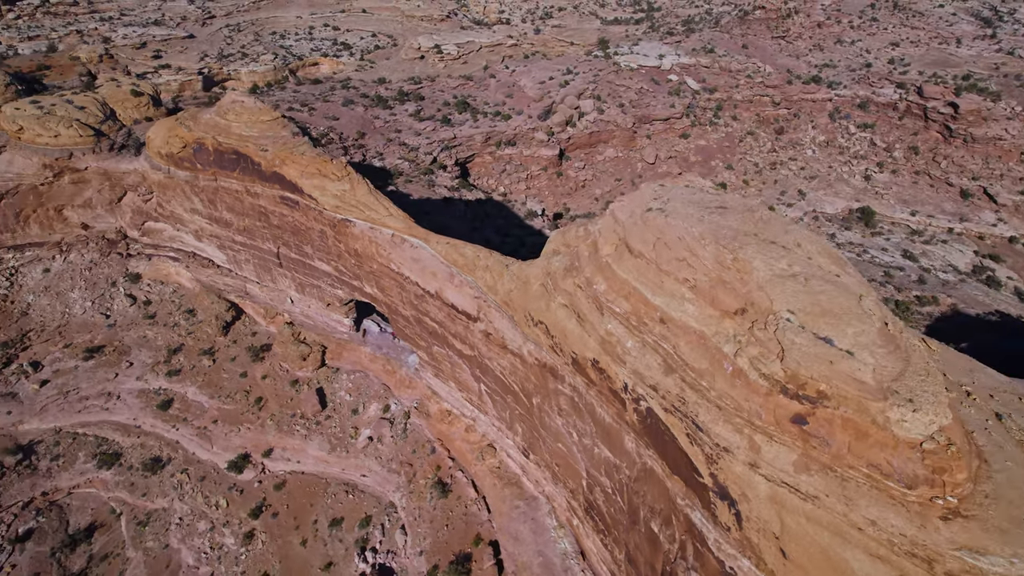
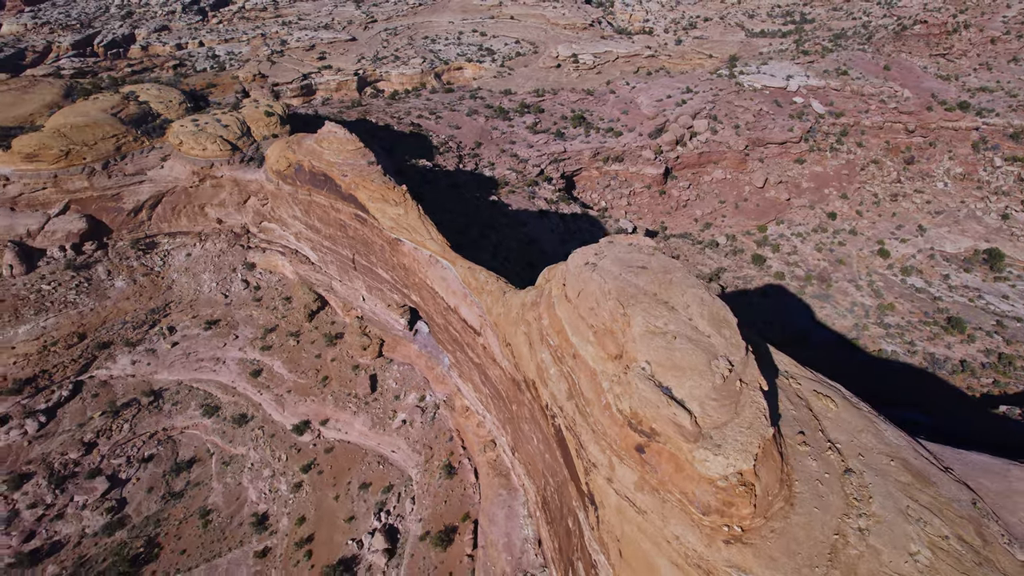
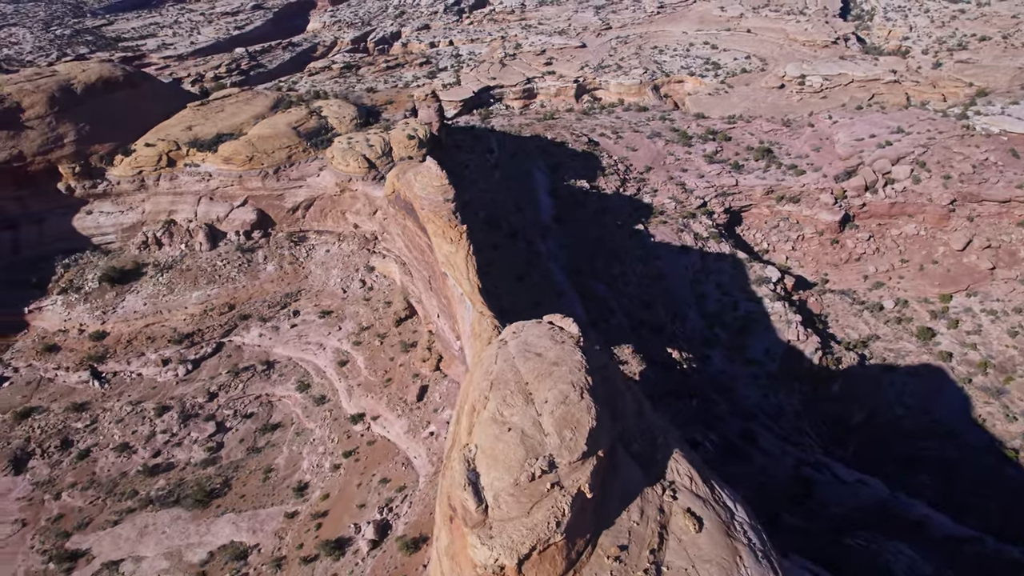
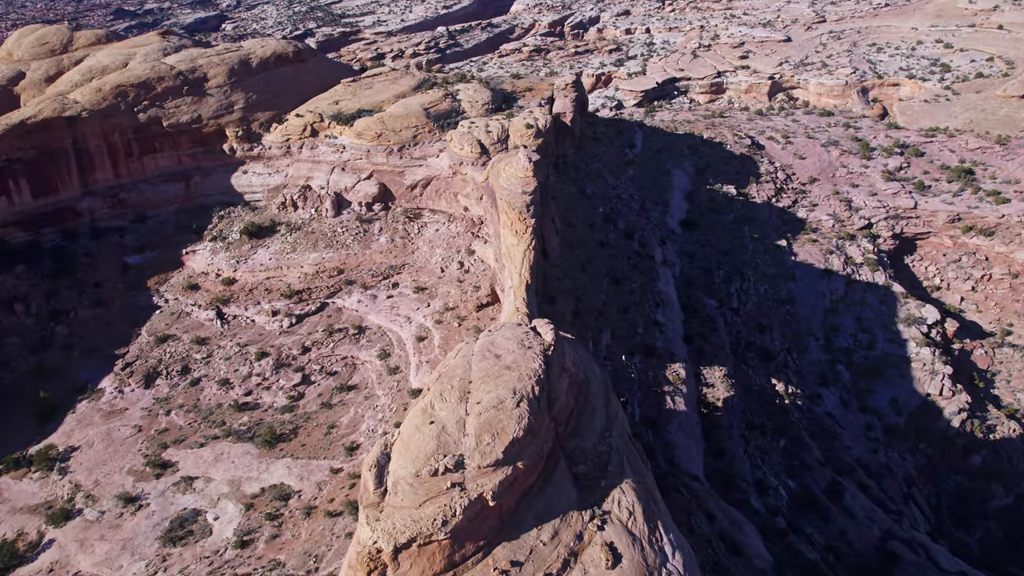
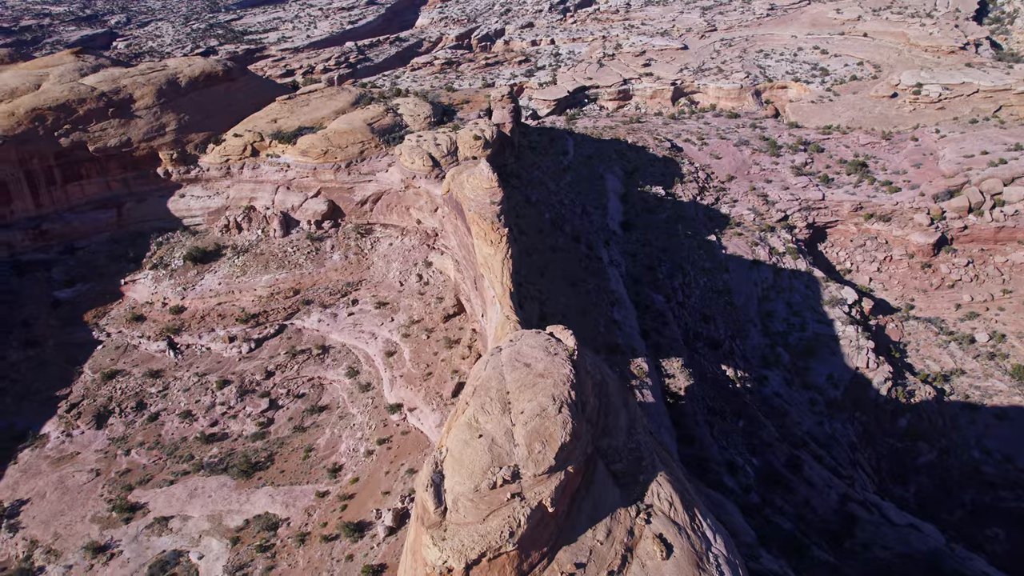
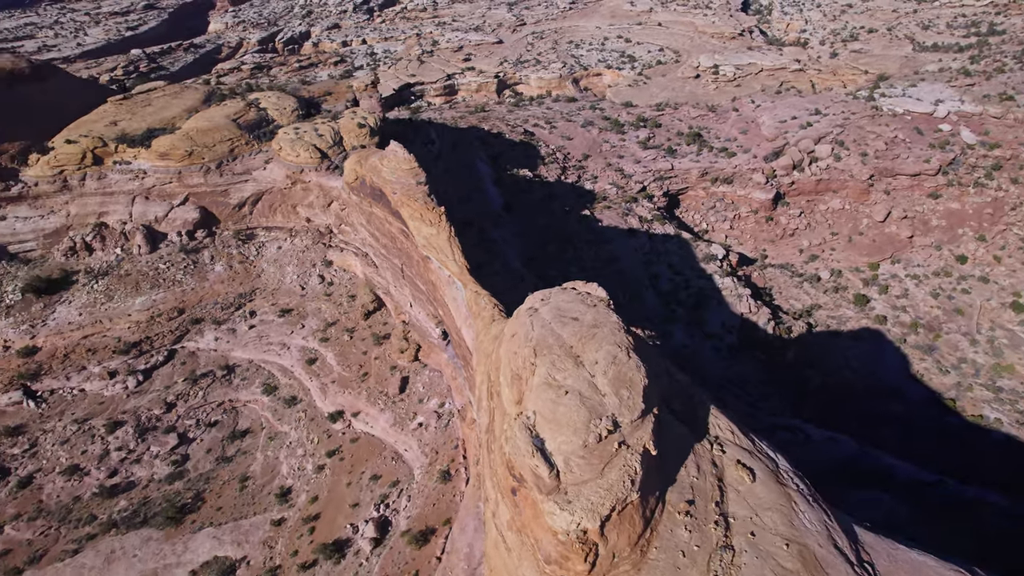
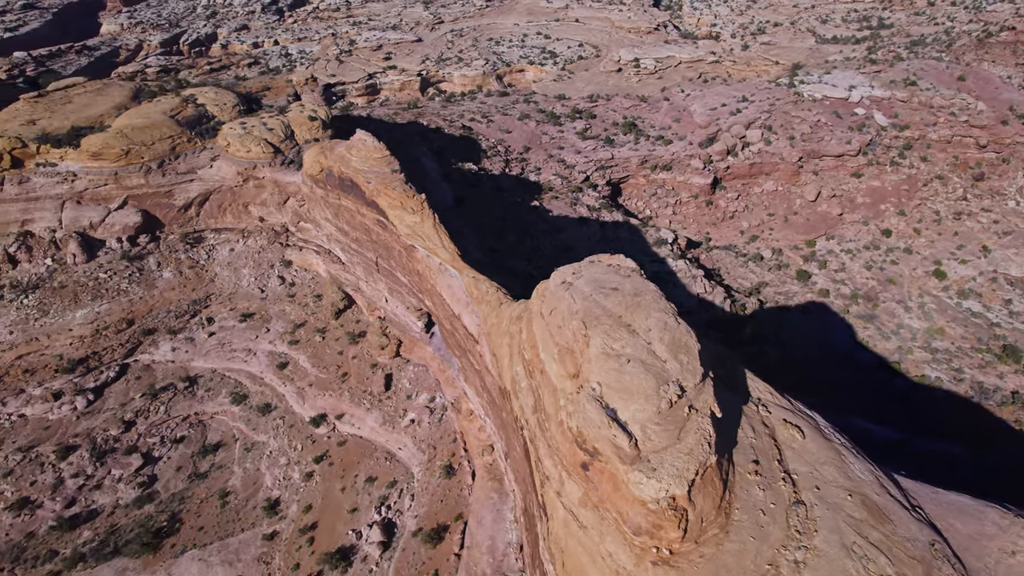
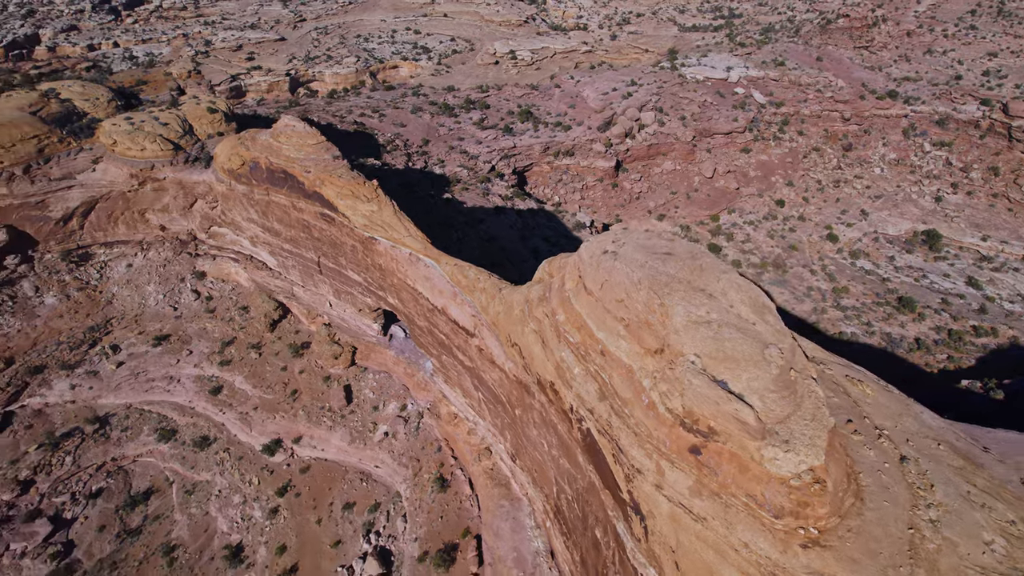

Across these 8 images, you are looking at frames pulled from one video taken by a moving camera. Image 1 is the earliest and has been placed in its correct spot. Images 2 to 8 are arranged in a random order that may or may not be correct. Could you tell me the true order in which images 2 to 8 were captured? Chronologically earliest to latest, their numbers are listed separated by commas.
8, 2, 7, 6, 3, 5, 4
